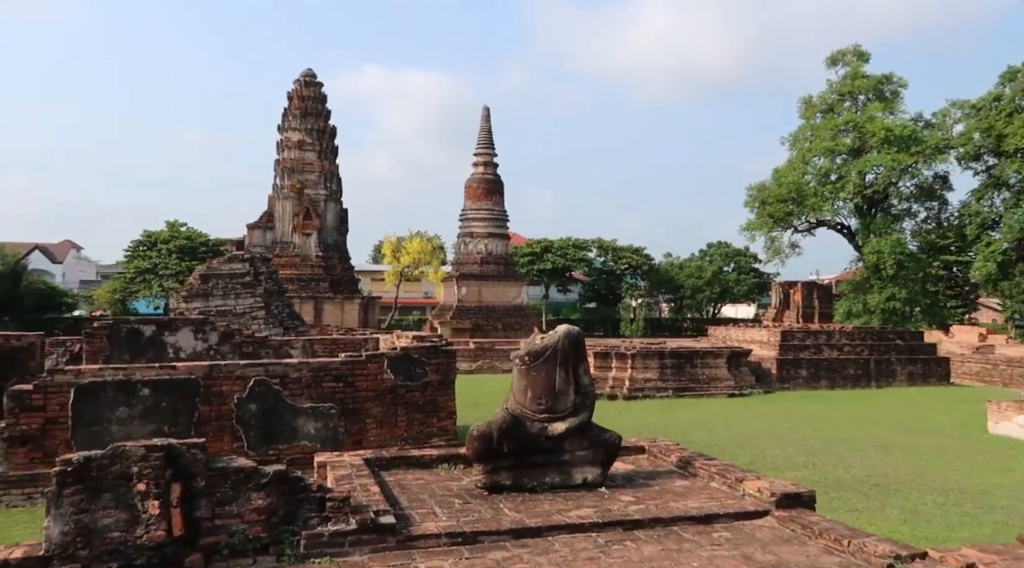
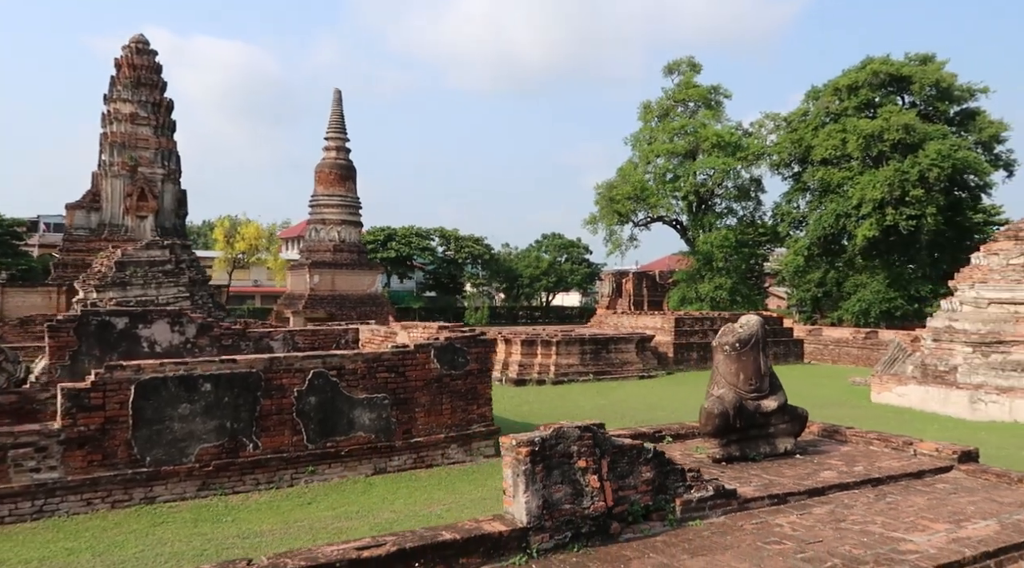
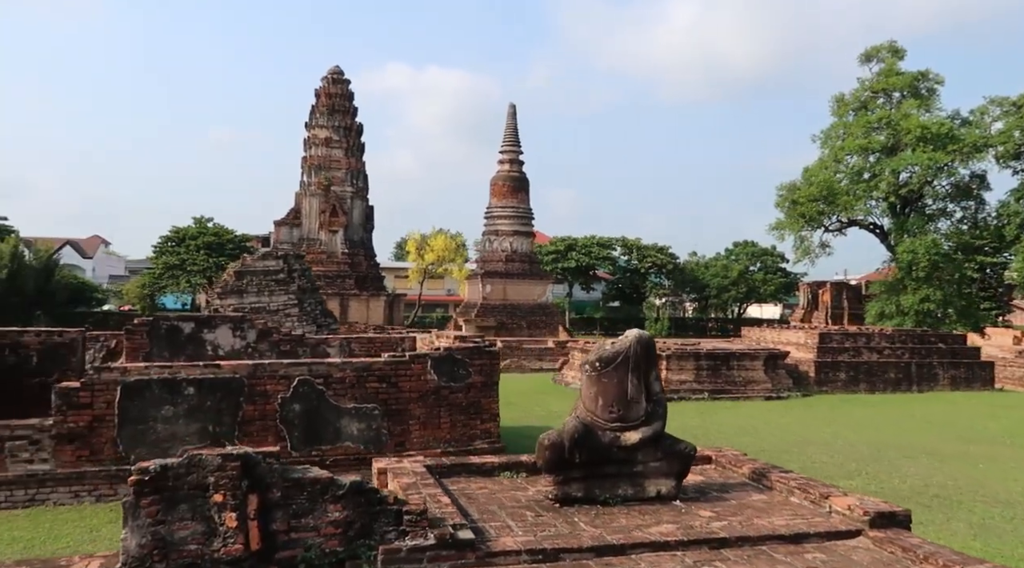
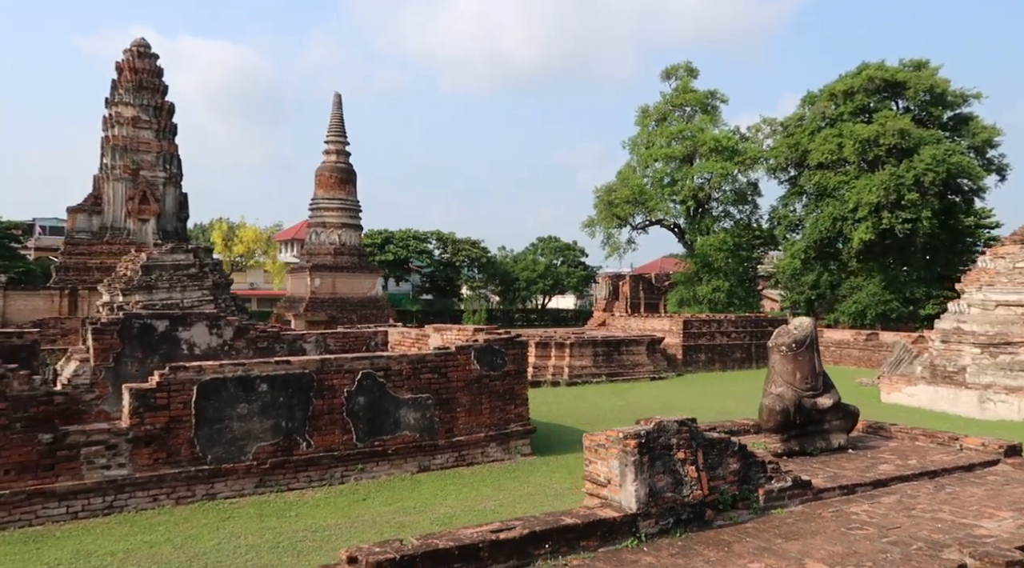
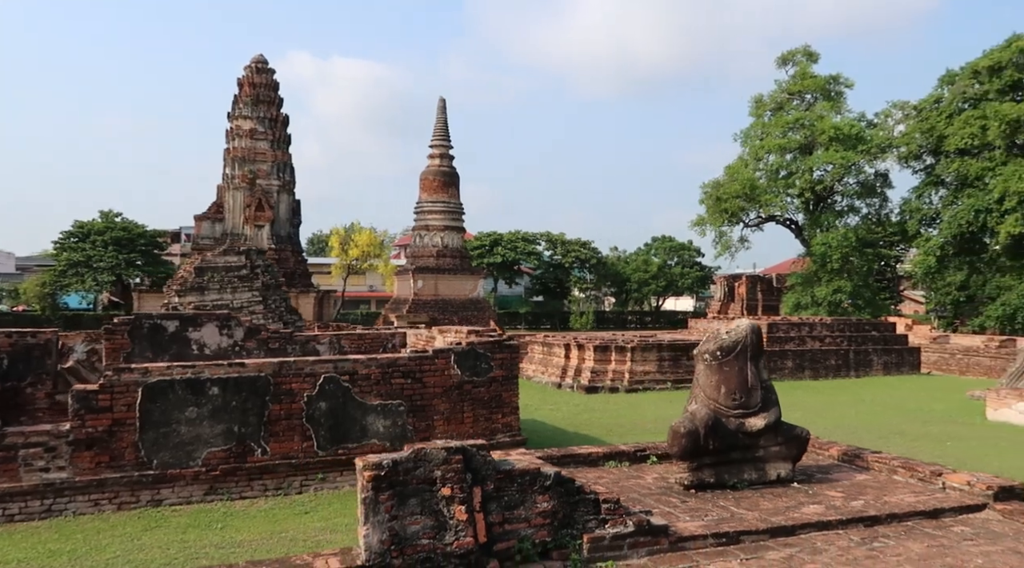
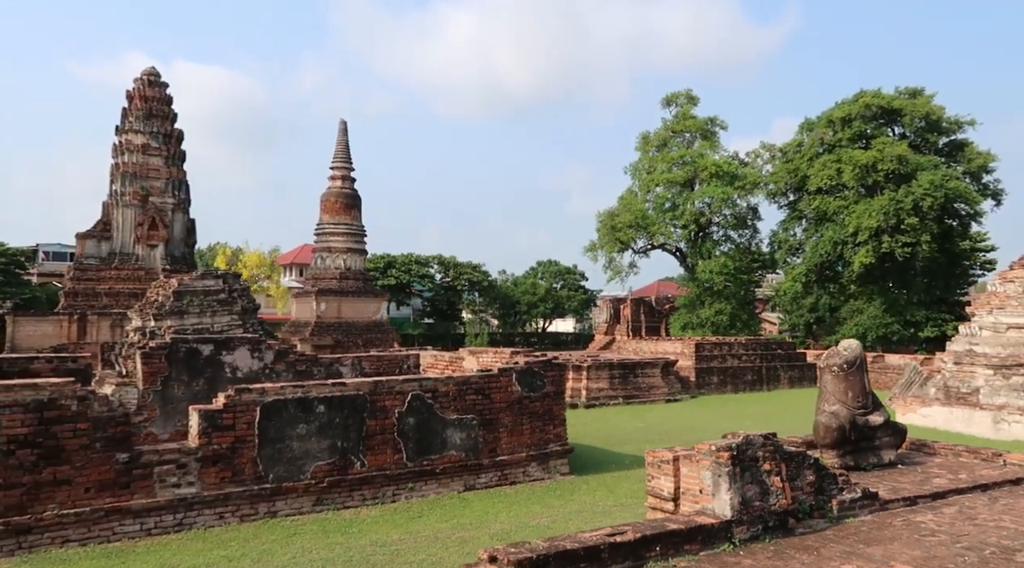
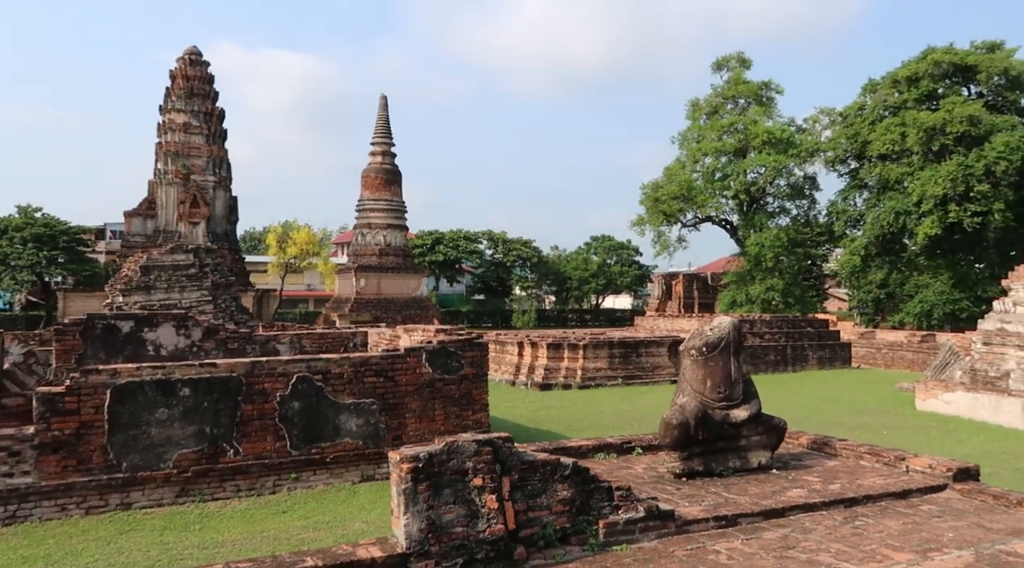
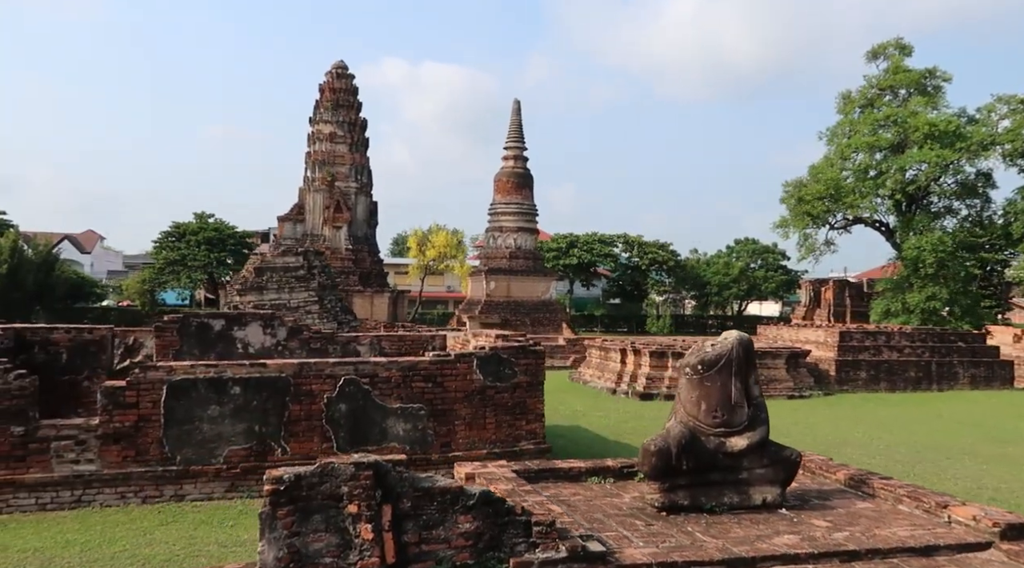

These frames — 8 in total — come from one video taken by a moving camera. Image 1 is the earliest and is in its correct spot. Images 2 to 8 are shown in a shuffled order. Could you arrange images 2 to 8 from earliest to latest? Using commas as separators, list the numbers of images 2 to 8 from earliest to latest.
3, 8, 5, 7, 2, 4, 6
